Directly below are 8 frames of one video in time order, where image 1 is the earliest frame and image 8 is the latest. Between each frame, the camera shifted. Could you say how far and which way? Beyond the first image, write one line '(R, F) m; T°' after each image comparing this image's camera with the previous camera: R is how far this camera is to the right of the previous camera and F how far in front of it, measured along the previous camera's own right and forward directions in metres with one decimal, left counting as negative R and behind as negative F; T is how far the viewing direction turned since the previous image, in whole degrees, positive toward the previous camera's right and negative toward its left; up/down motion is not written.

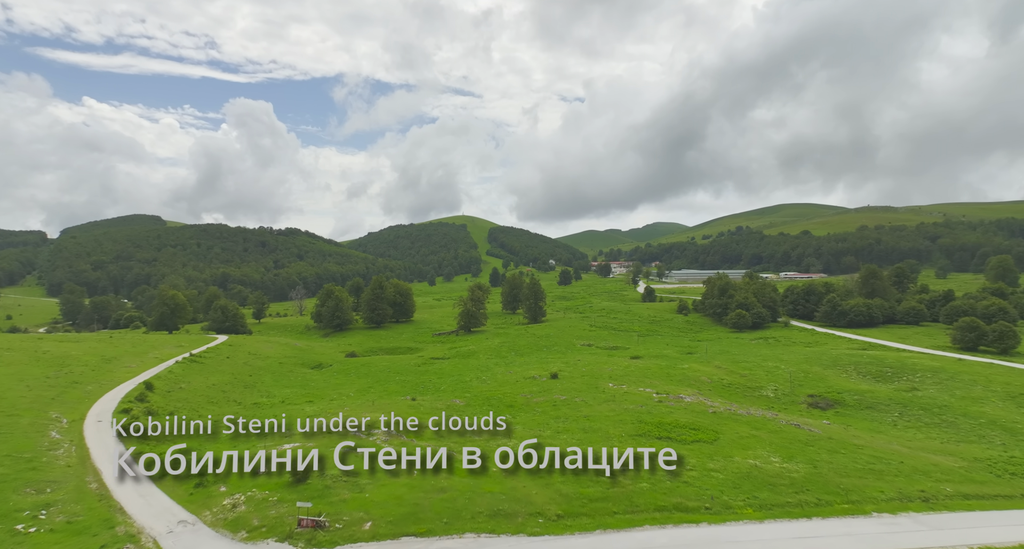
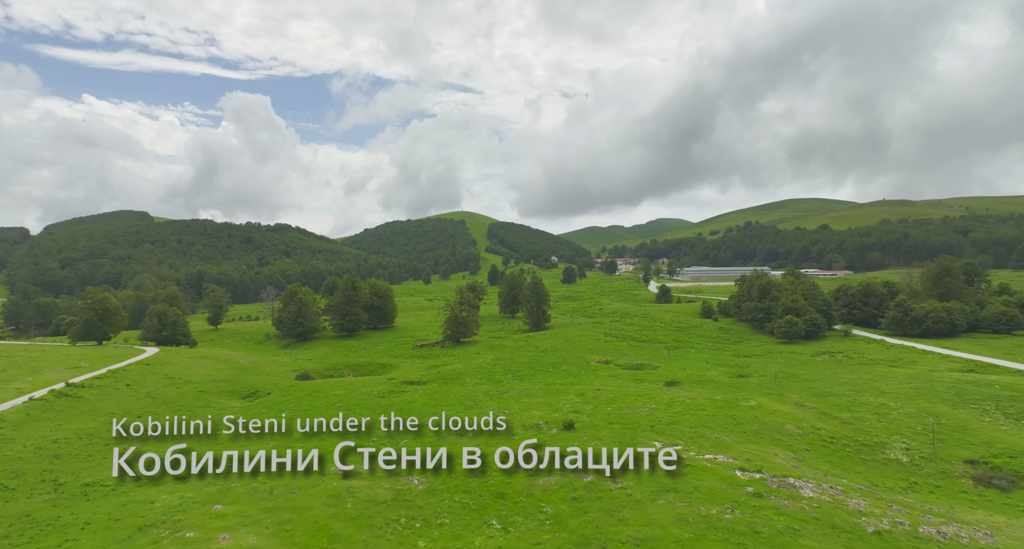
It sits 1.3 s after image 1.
(+0.6, +21.1) m; 0°
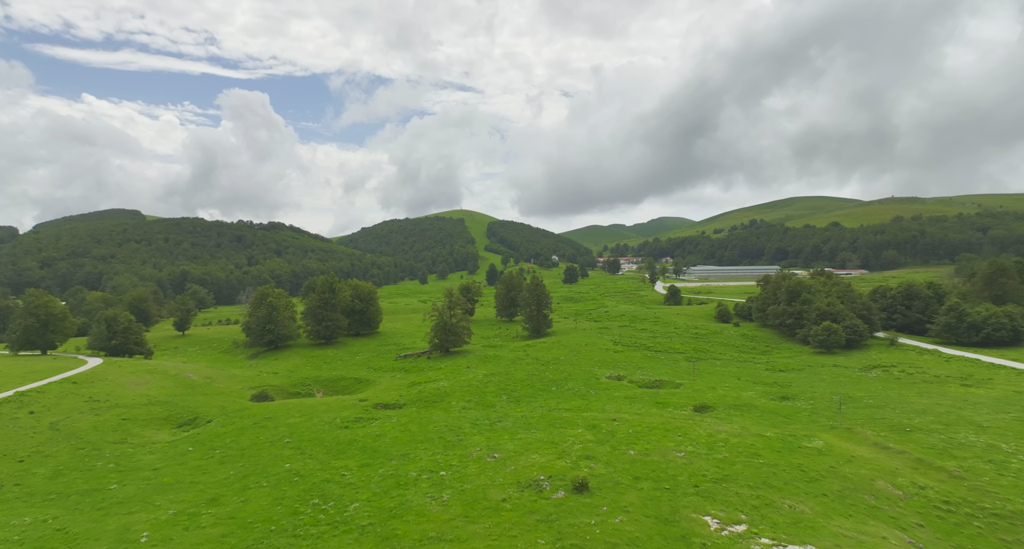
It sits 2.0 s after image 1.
(+0.6, +11.8) m; 0°
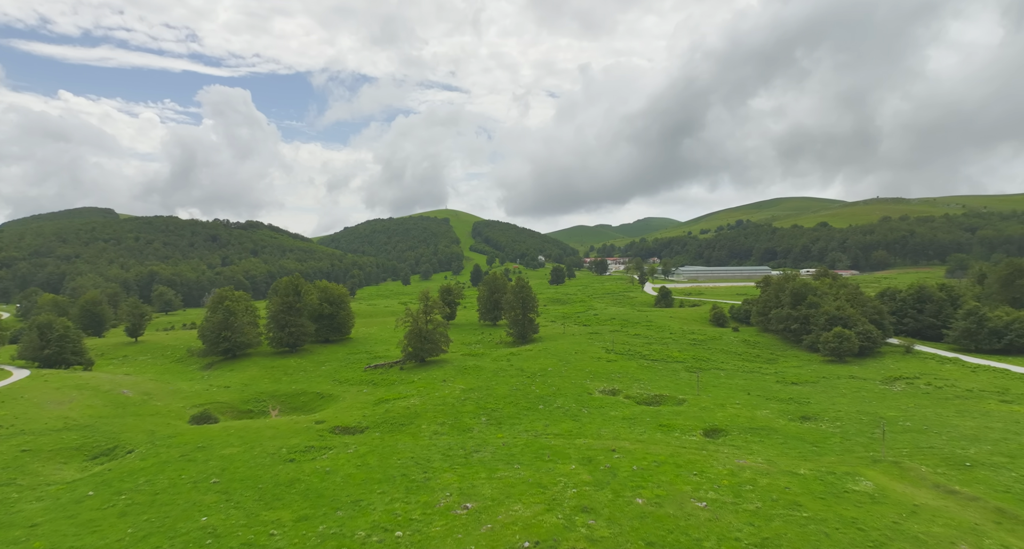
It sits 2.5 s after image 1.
(+0.5, +7.9) m; +1°
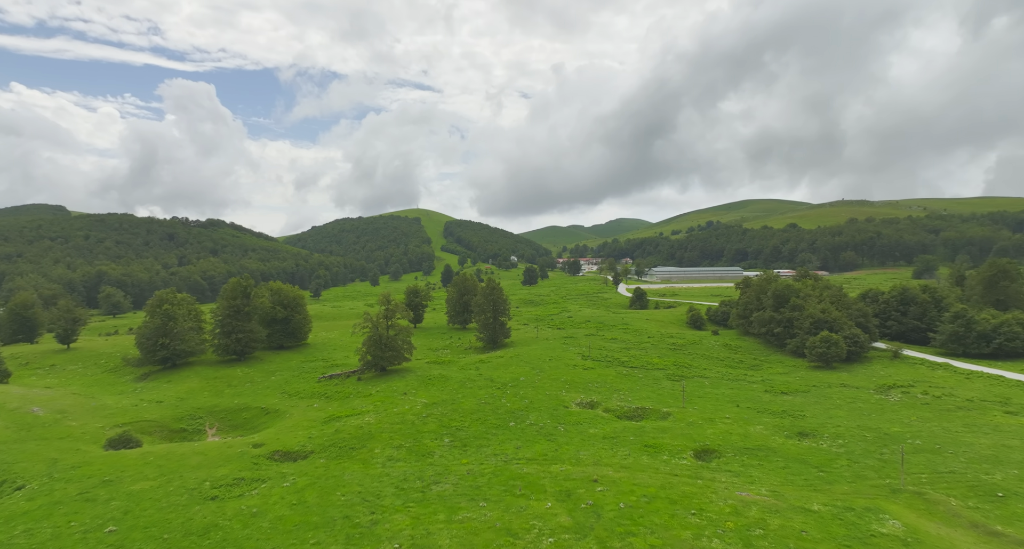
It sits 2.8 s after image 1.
(+0.4, +5.8) m; +3°
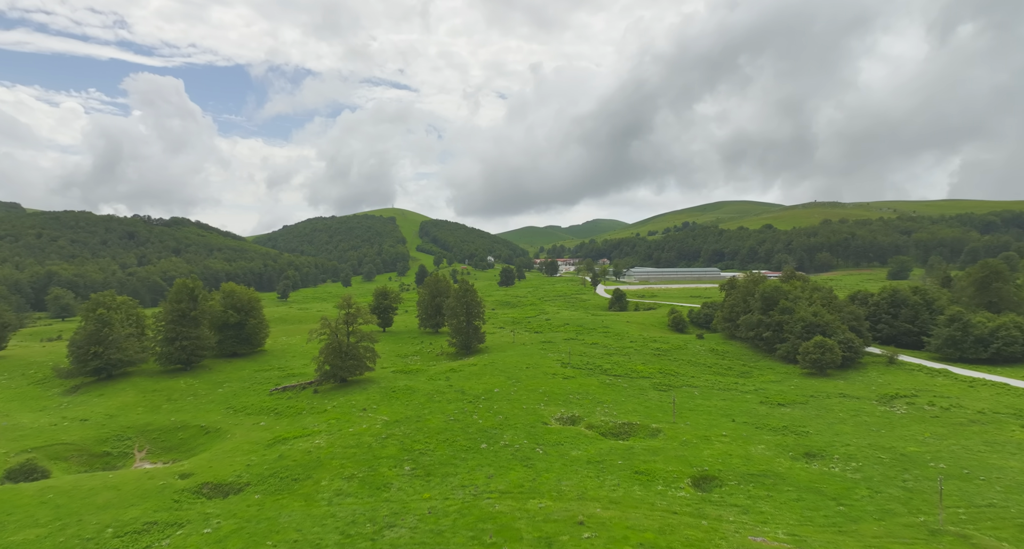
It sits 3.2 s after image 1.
(+0.3, +5.7) m; +2°
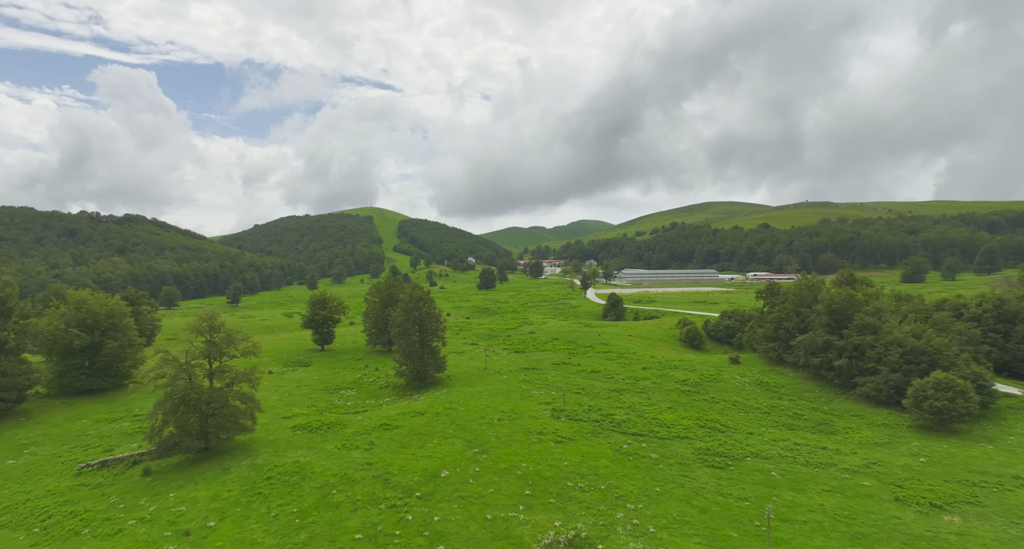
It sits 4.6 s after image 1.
(+1.5, +23.2) m; +2°
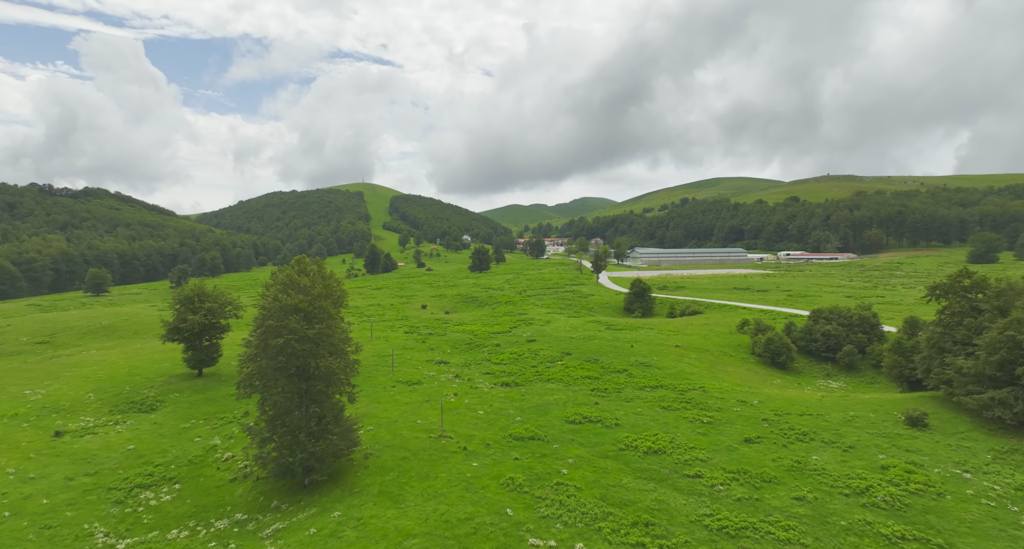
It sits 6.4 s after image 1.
(+1.3, +32.1) m; 0°
